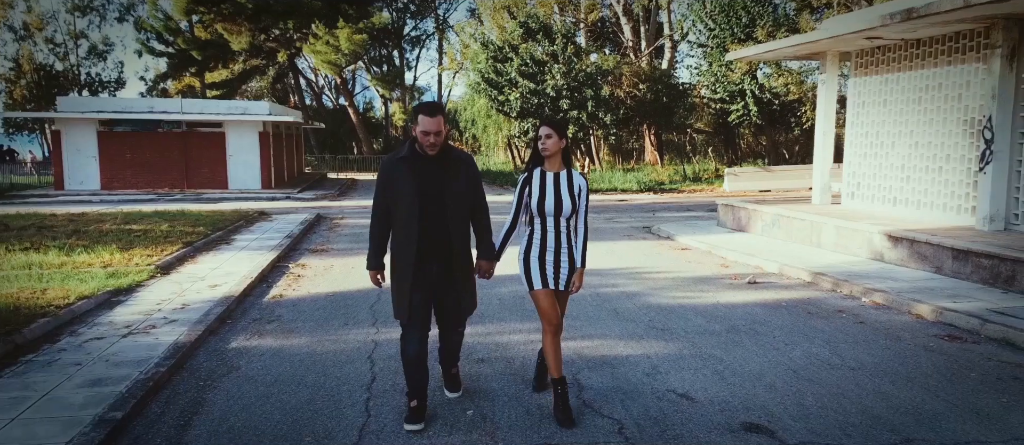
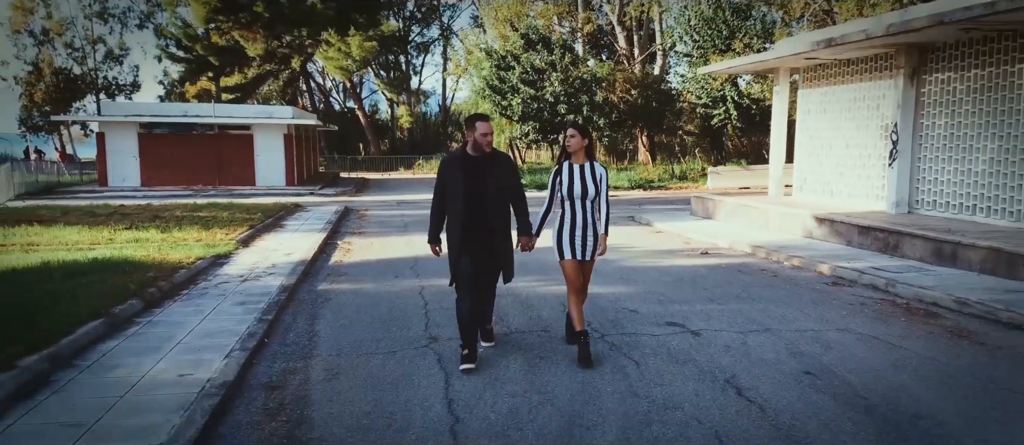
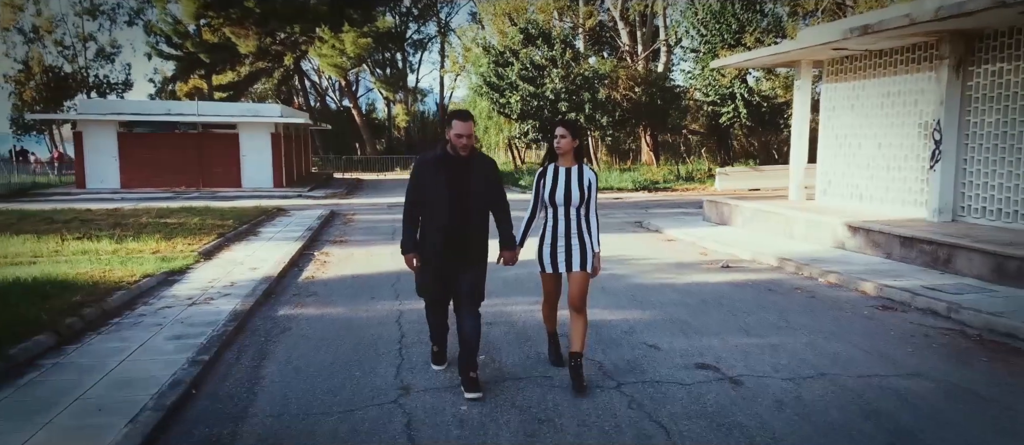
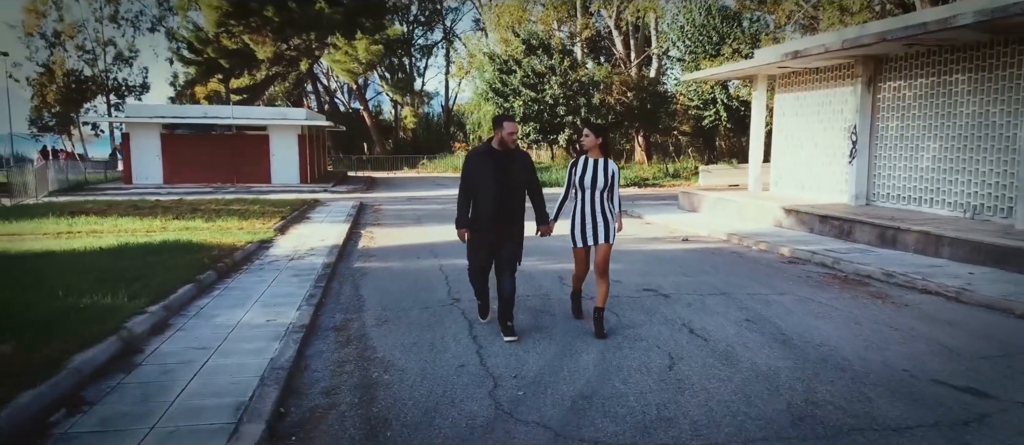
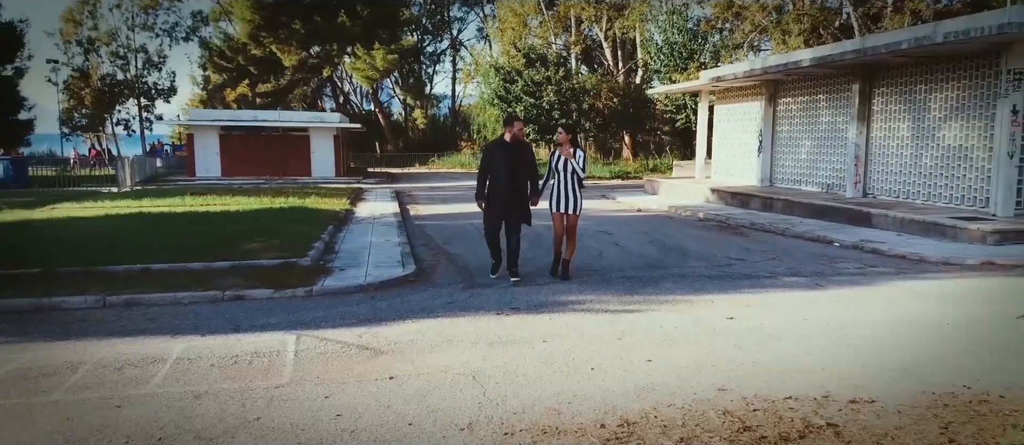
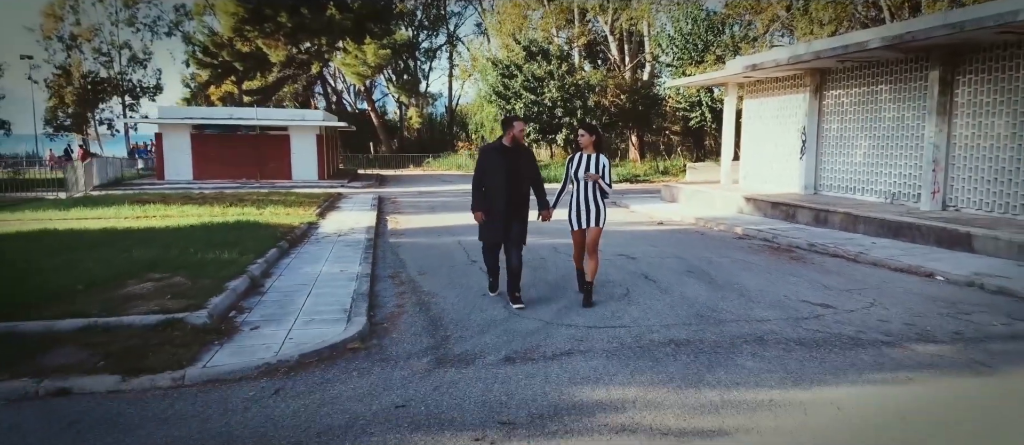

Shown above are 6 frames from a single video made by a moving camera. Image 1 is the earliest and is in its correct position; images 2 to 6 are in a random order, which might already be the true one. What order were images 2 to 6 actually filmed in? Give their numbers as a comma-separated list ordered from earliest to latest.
3, 2, 4, 6, 5
